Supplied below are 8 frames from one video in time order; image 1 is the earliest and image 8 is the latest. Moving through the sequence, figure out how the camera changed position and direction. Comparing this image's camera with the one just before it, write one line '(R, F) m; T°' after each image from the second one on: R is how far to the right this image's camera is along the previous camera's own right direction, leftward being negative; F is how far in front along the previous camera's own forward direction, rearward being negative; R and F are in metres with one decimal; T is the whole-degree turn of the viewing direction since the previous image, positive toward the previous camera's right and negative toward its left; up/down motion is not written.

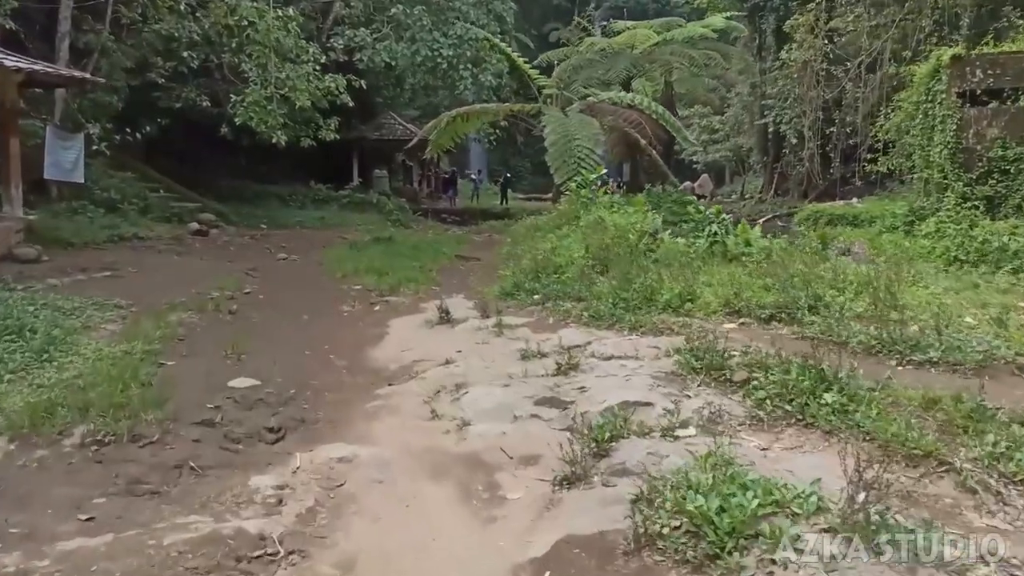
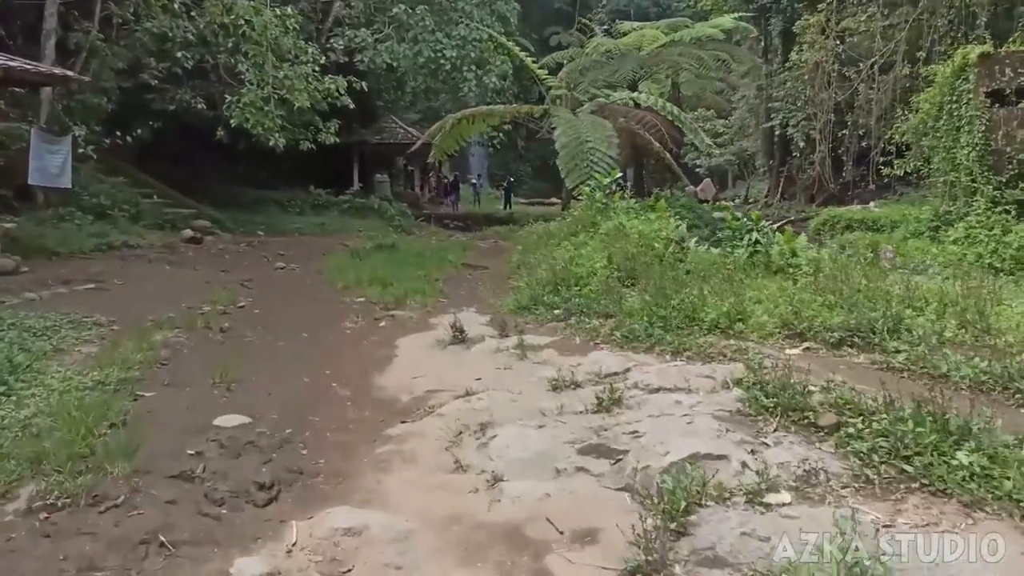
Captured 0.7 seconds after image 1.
(-0.1, +0.5) m; 0°
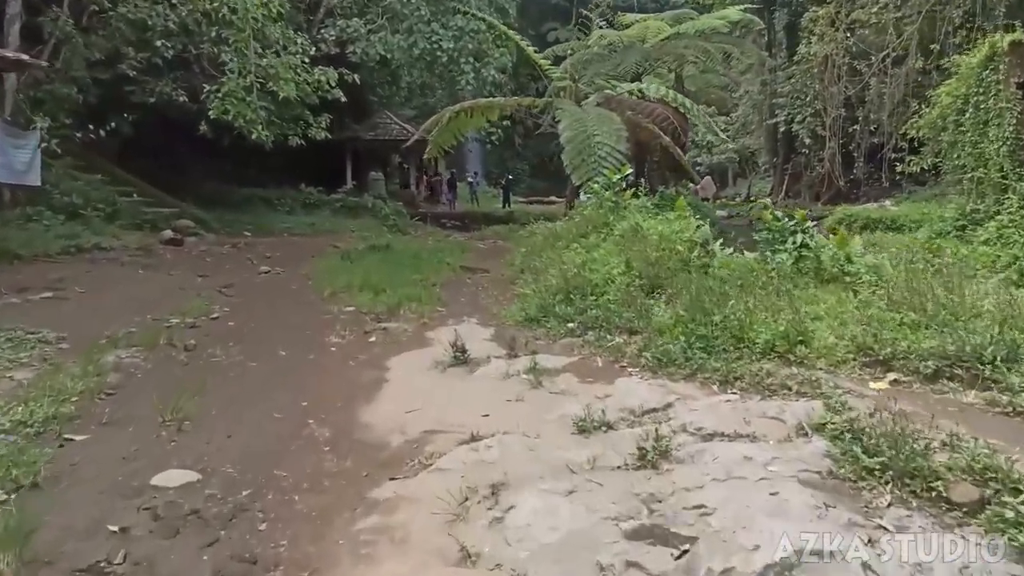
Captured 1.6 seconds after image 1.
(-0.1, +0.7) m; 0°
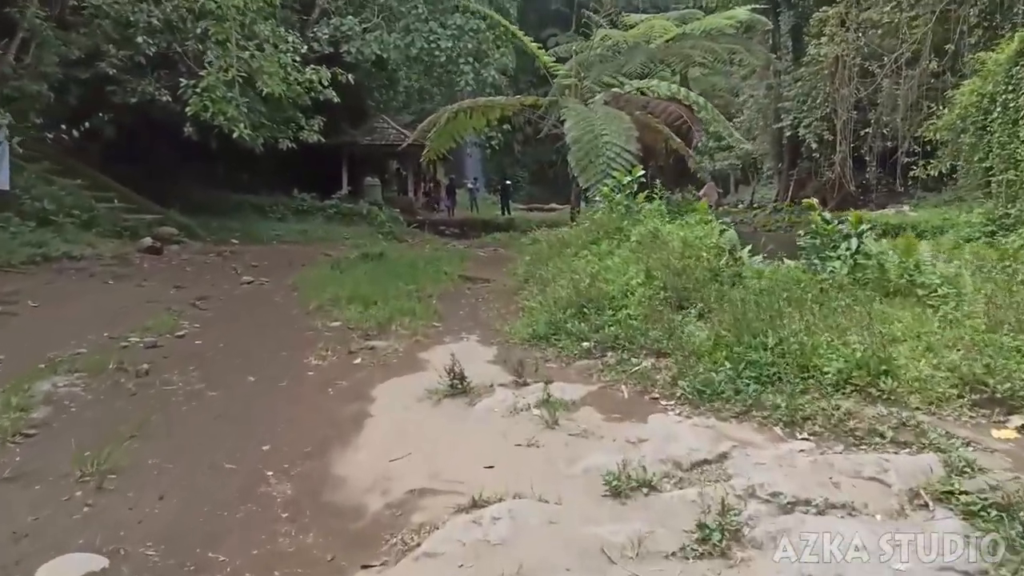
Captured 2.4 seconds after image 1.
(0.0, +0.7) m; 0°
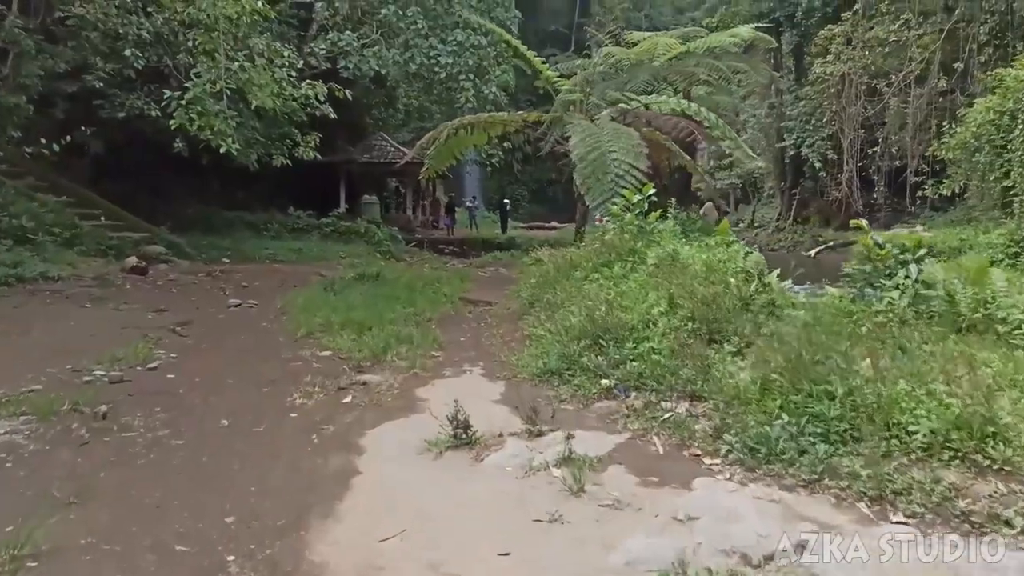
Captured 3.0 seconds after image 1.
(-0.1, +0.5) m; 0°
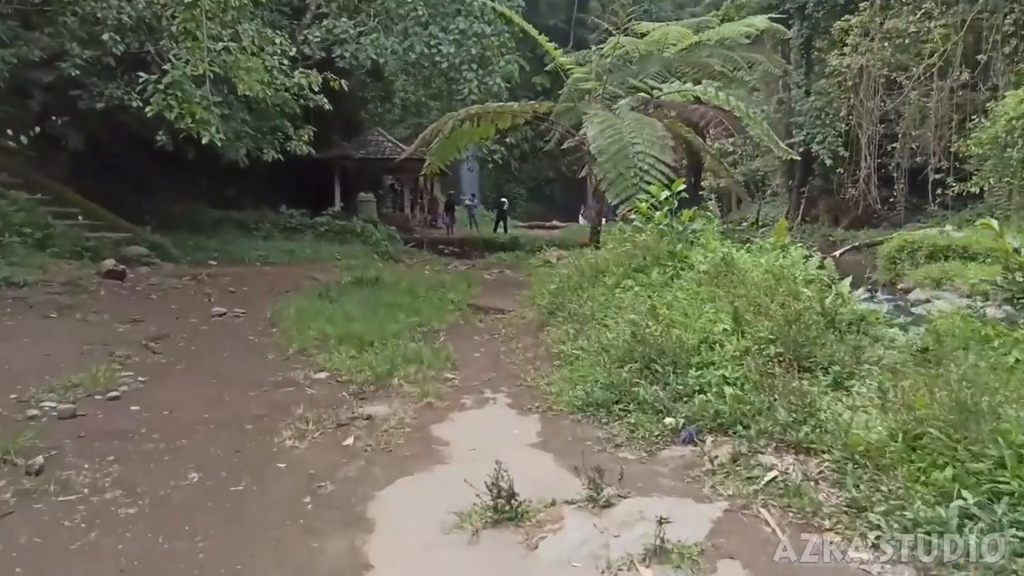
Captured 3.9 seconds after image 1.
(-0.2, +0.8) m; 0°
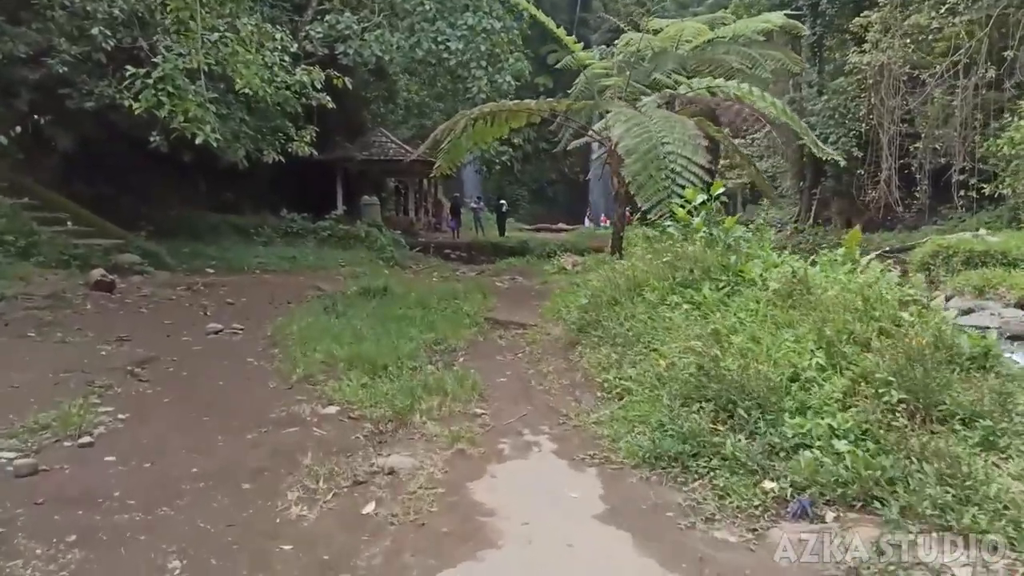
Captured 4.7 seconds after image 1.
(-0.2, +0.6) m; 0°
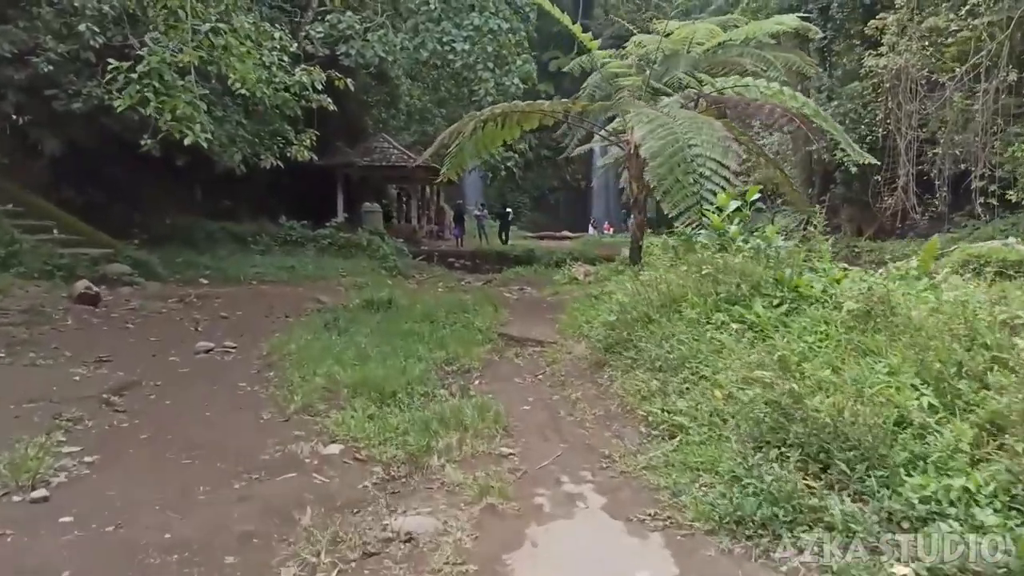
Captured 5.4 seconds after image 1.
(-0.2, +0.6) m; 0°
